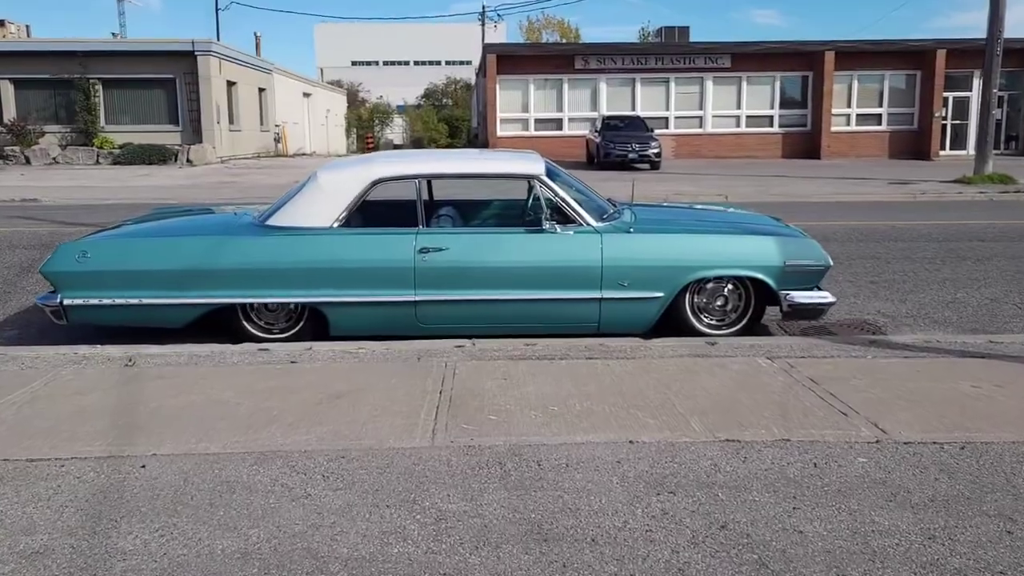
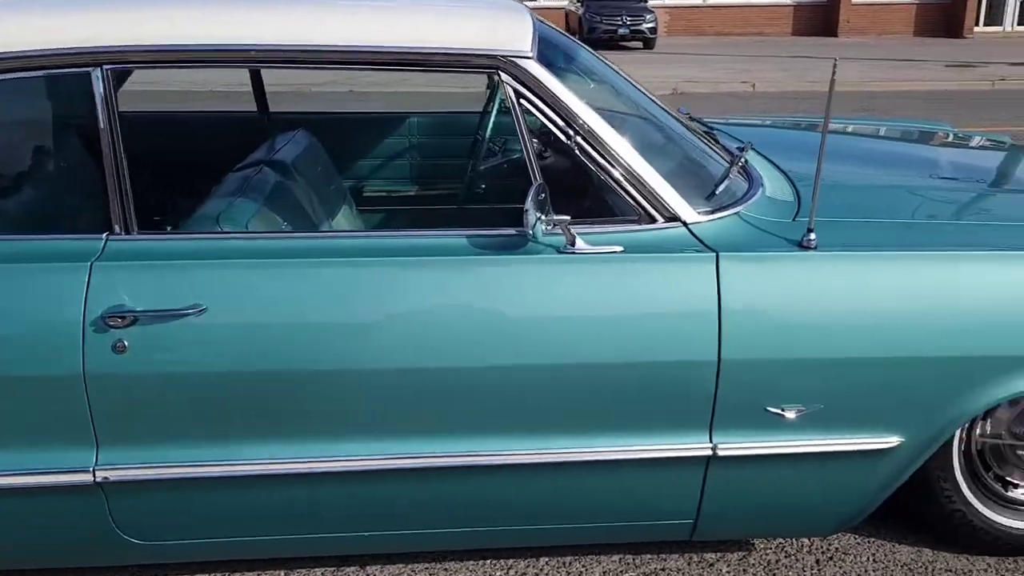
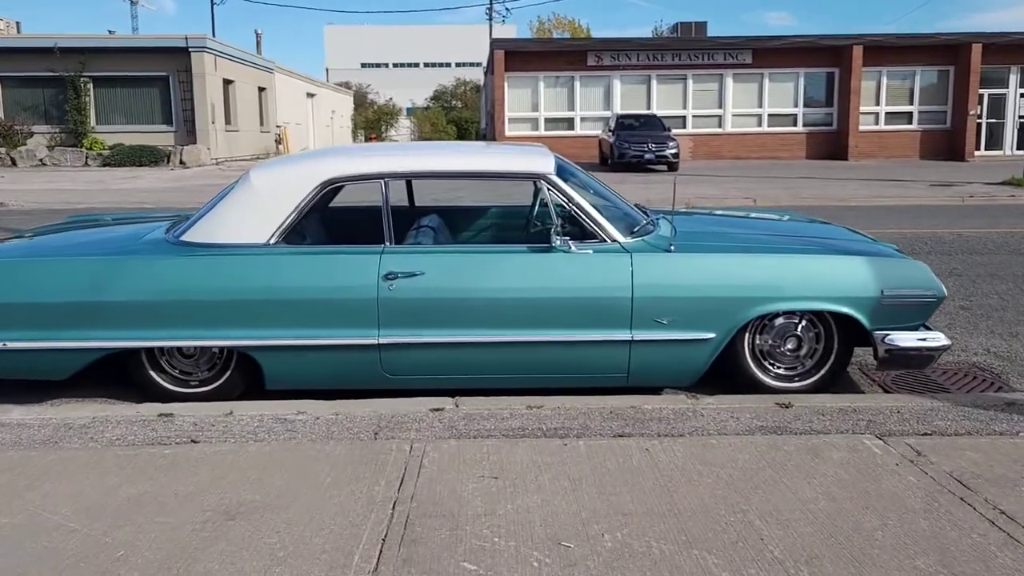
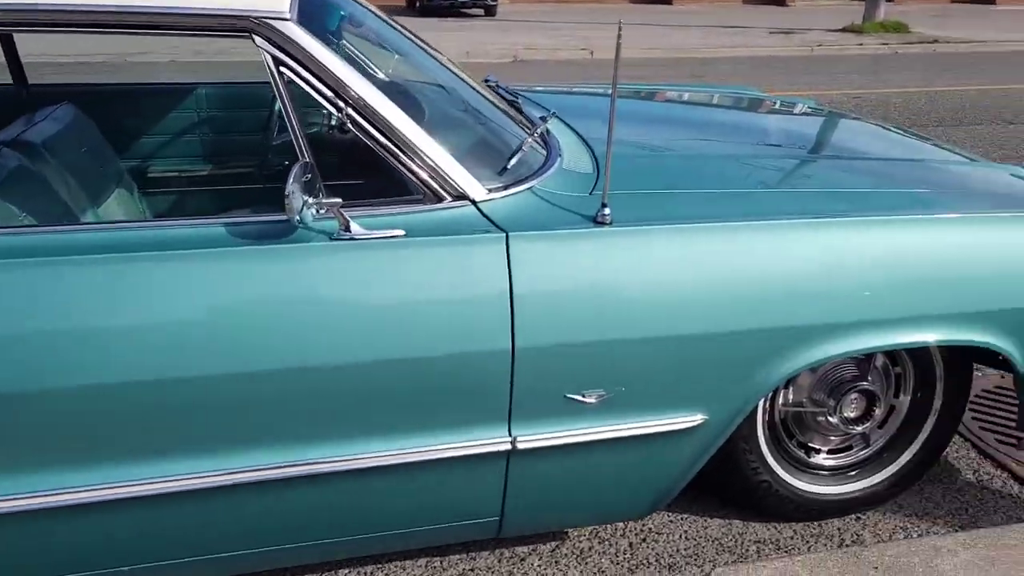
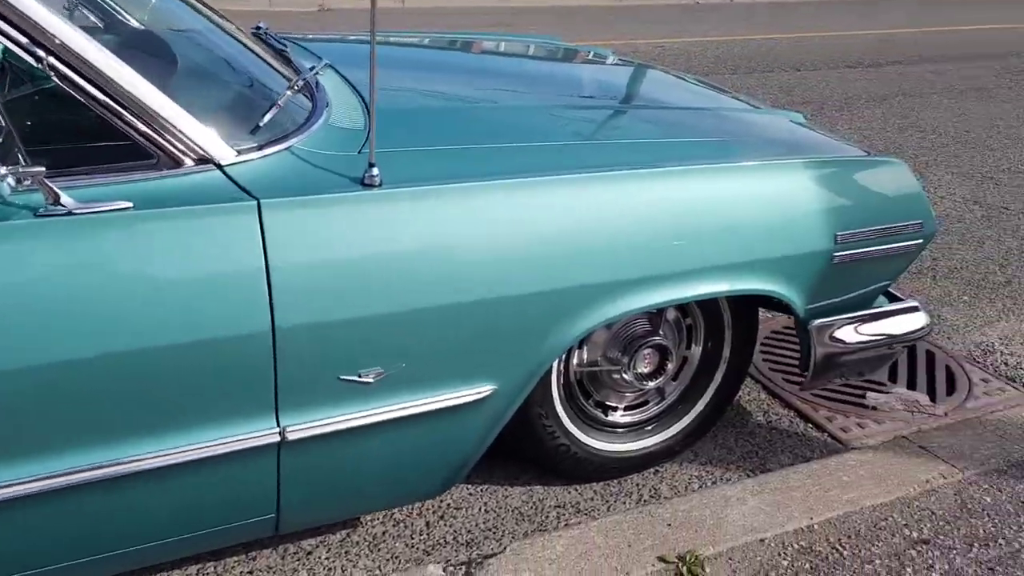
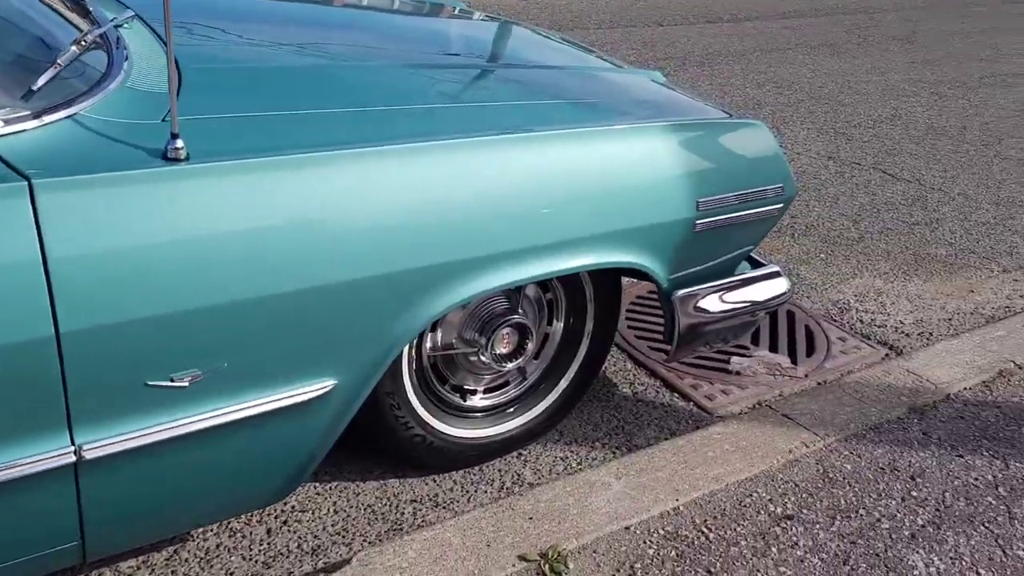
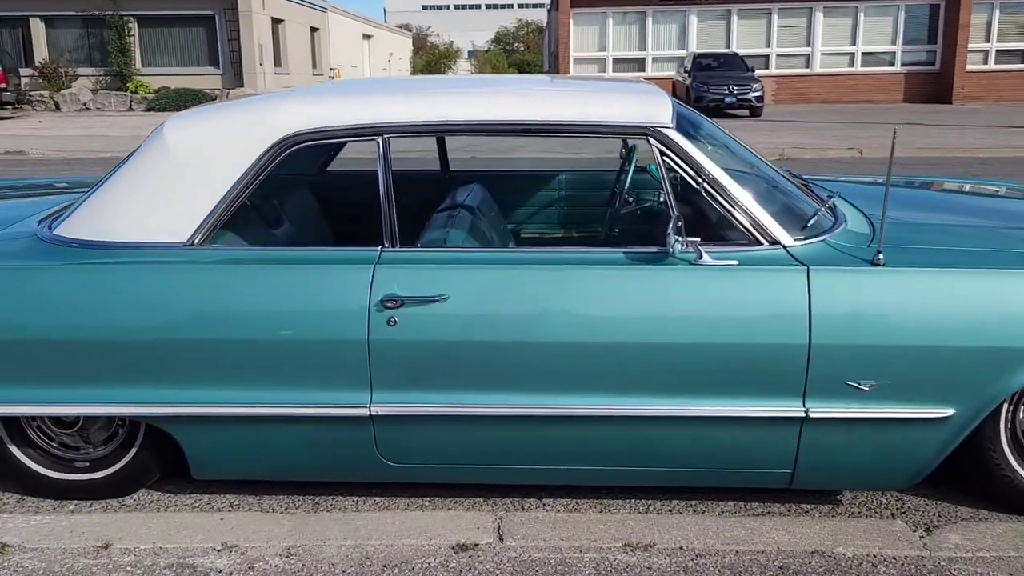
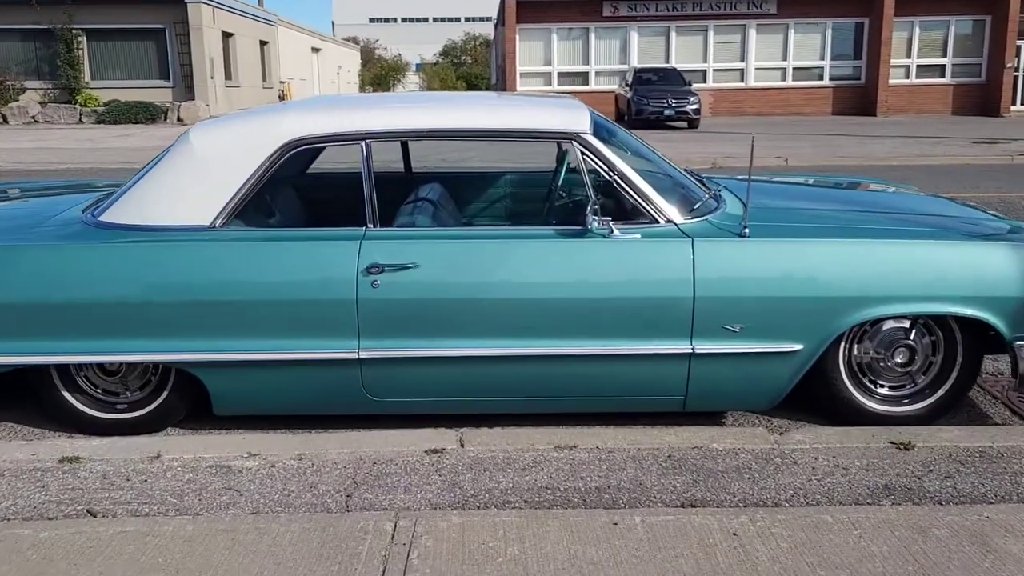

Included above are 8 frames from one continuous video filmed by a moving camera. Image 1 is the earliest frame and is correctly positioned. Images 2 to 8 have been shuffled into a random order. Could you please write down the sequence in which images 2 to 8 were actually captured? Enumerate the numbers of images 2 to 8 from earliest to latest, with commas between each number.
3, 8, 7, 2, 4, 5, 6
